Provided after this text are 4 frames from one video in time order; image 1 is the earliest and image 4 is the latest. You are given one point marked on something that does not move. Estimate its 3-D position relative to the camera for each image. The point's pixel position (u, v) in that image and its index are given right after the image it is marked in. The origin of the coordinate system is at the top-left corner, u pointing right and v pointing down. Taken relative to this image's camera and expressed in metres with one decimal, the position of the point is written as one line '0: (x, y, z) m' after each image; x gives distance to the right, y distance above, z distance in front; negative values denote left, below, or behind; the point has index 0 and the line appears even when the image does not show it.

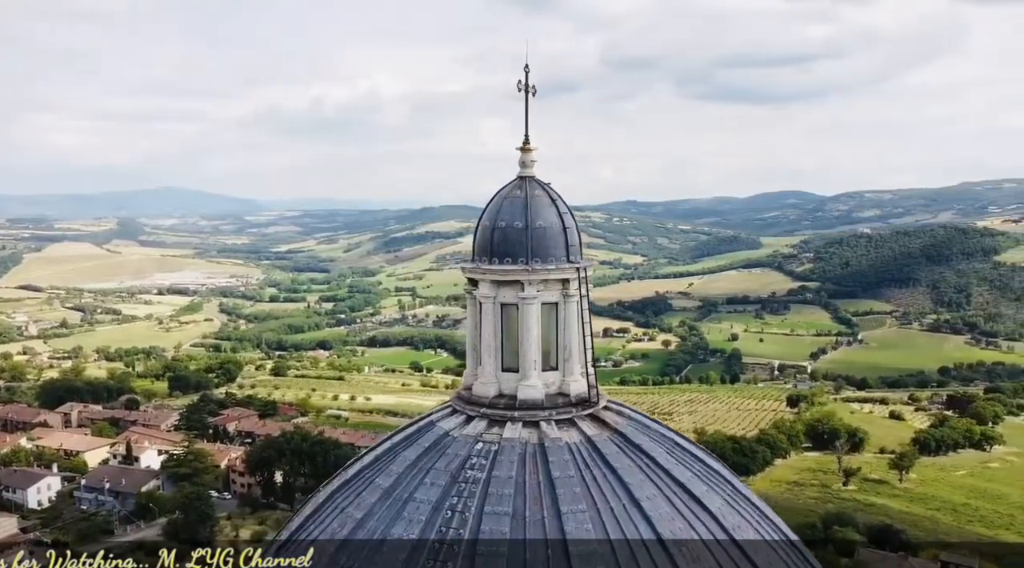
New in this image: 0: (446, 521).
0: (-1.4, -4.9, +19.7) m
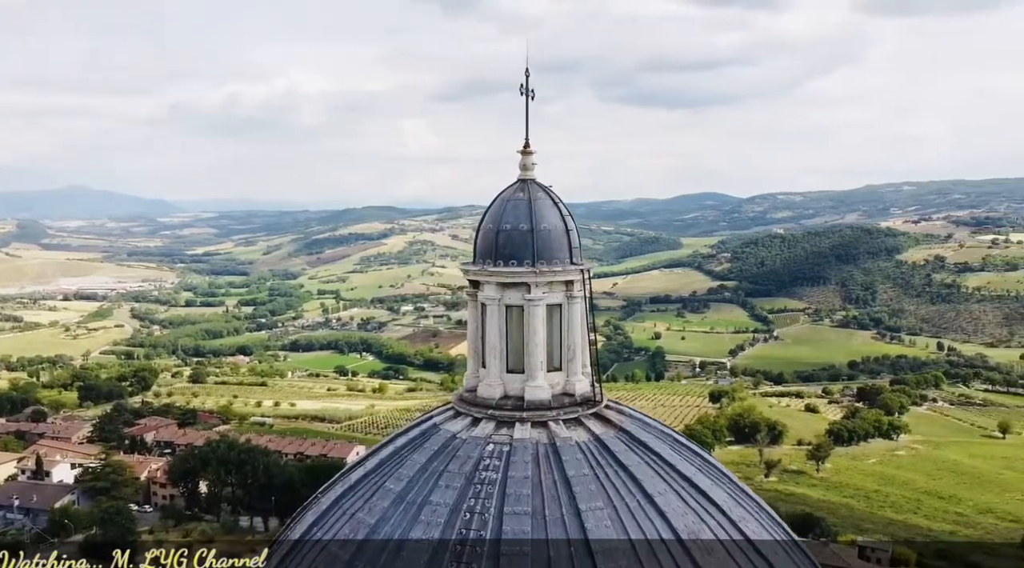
0: (-1.0, -5.0, +19.9) m
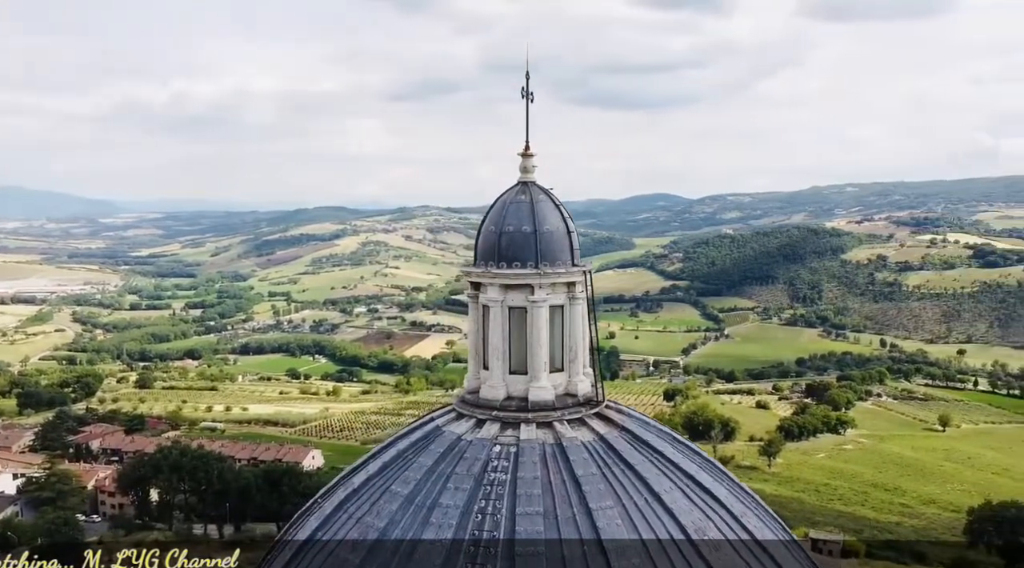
0: (-0.7, -5.1, +20.0) m
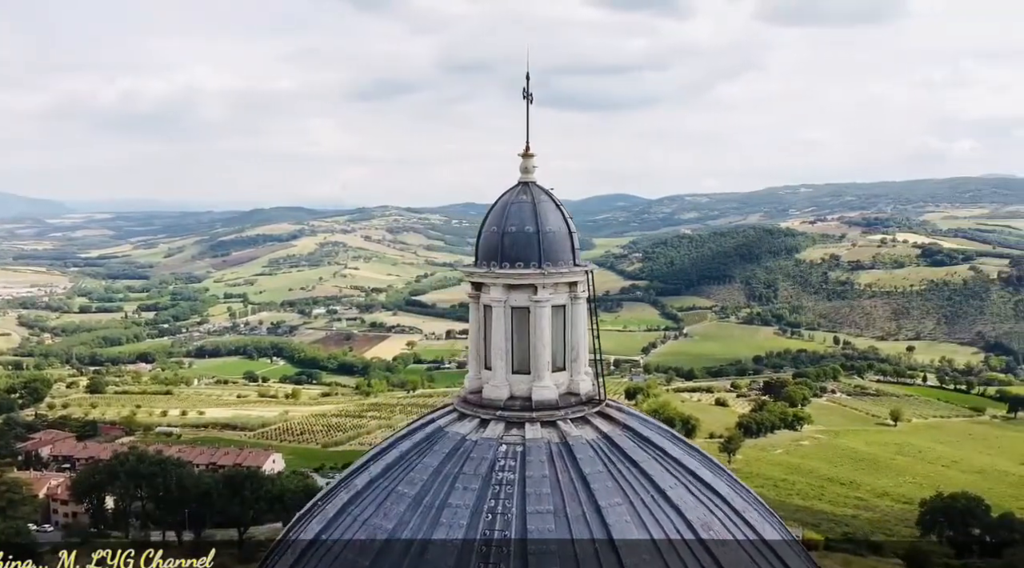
0: (-0.5, -5.1, +19.9) m
